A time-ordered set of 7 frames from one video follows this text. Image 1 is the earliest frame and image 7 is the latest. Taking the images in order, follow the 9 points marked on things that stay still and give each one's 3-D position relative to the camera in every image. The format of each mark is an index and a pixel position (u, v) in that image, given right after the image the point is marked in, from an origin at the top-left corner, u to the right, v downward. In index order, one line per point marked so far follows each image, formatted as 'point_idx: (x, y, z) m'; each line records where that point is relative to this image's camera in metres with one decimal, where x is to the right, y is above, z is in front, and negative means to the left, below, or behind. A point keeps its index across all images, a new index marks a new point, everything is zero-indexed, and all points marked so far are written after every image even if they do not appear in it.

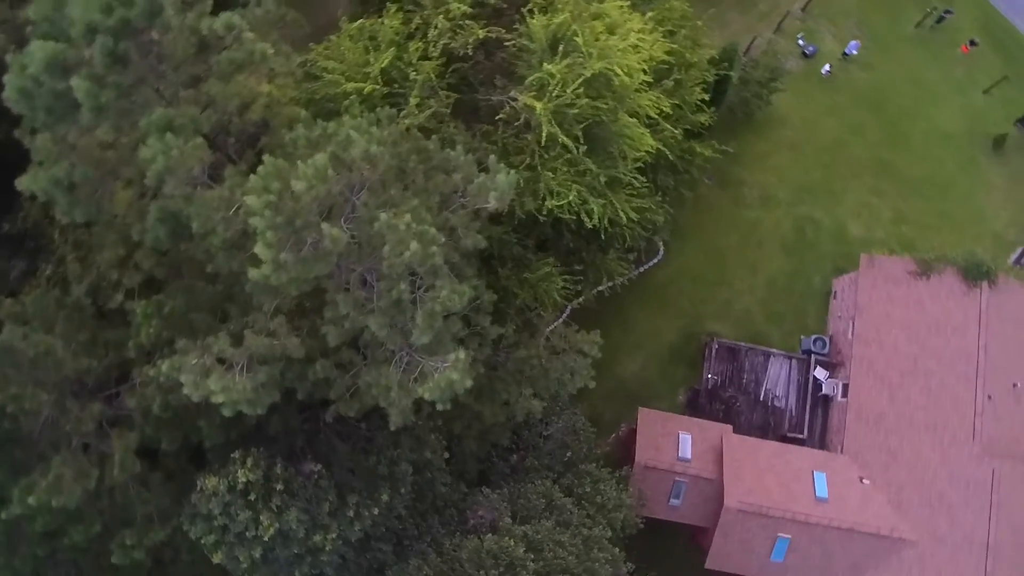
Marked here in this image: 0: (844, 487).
0: (+9.3, -5.6, +18.5) m
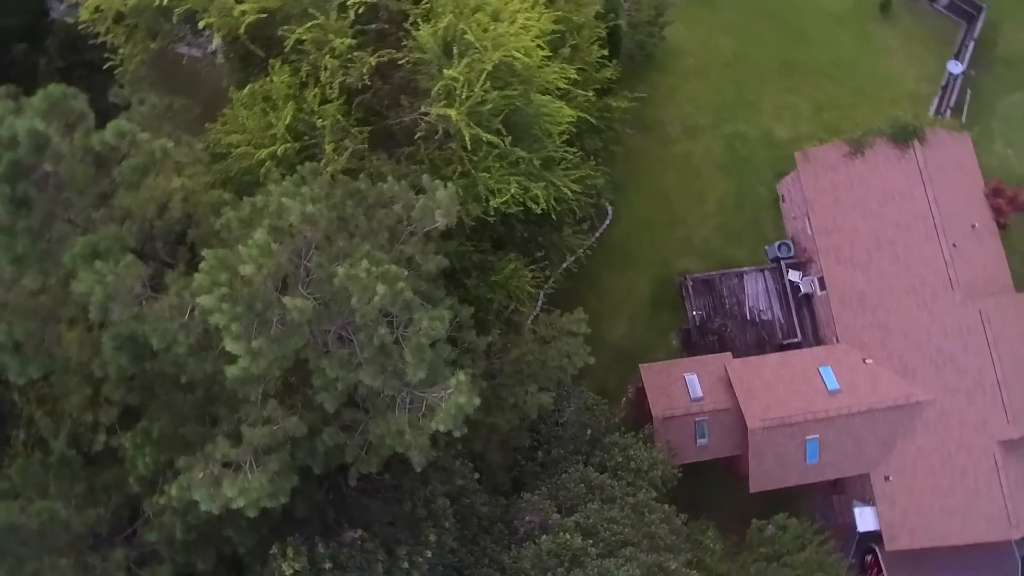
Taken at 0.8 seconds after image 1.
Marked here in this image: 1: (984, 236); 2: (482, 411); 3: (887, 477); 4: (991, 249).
0: (+9.7, -2.4, +19.0) m
1: (+14.1, +1.5, +19.8) m
2: (-0.5, -2.3, +12.6) m
3: (+10.6, -5.3, +18.8) m
4: (+14.3, +1.1, +19.8) m
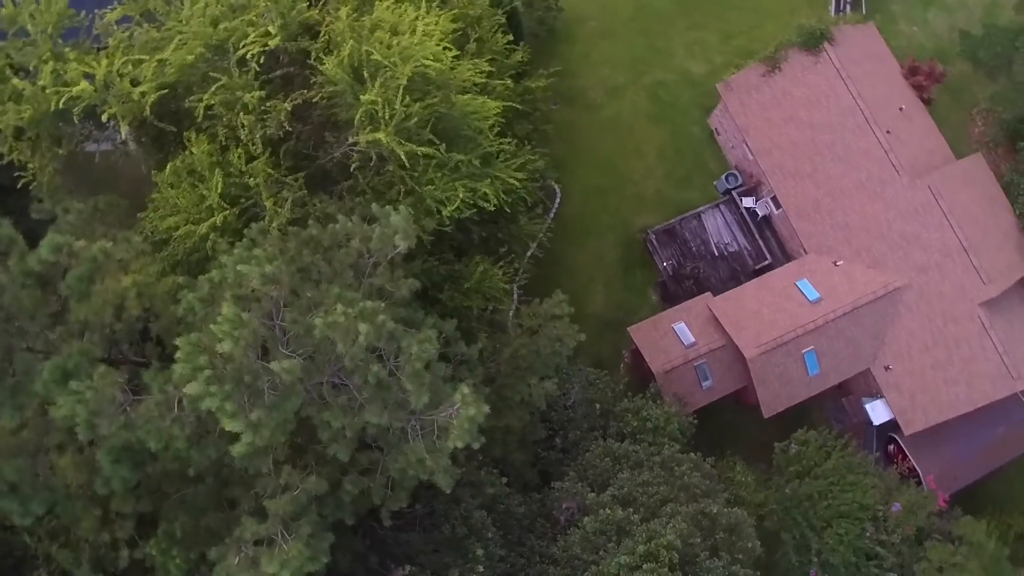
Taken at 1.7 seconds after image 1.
0: (+9.2, +0.3, +19.4) m
1: (+12.3, +5.3, +20.4) m
2: (-0.4, -2.4, +12.6) m
3: (+10.9, -2.3, +19.2) m
4: (+12.6, +5.0, +20.4) m
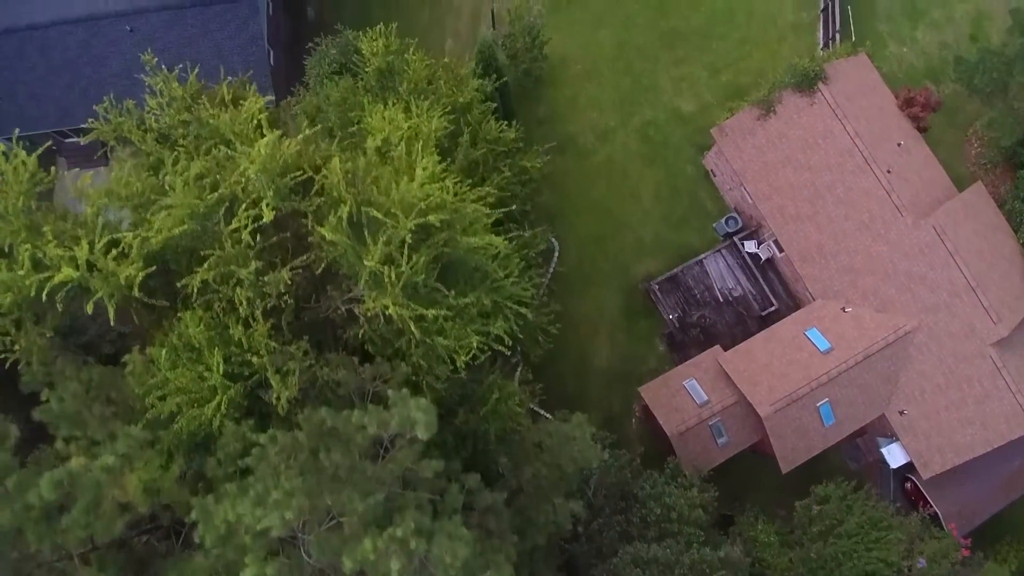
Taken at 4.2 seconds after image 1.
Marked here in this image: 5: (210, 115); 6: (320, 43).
0: (+9.3, -1.1, +19.1) m
1: (+12.0, +4.2, +20.0) m
2: (+0.1, -4.6, +12.2) m
3: (+11.2, -3.5, +19.1) m
4: (+12.3, +3.9, +20.0) m
5: (-6.1, +3.2, +13.5) m
6: (-5.8, +7.3, +19.9) m
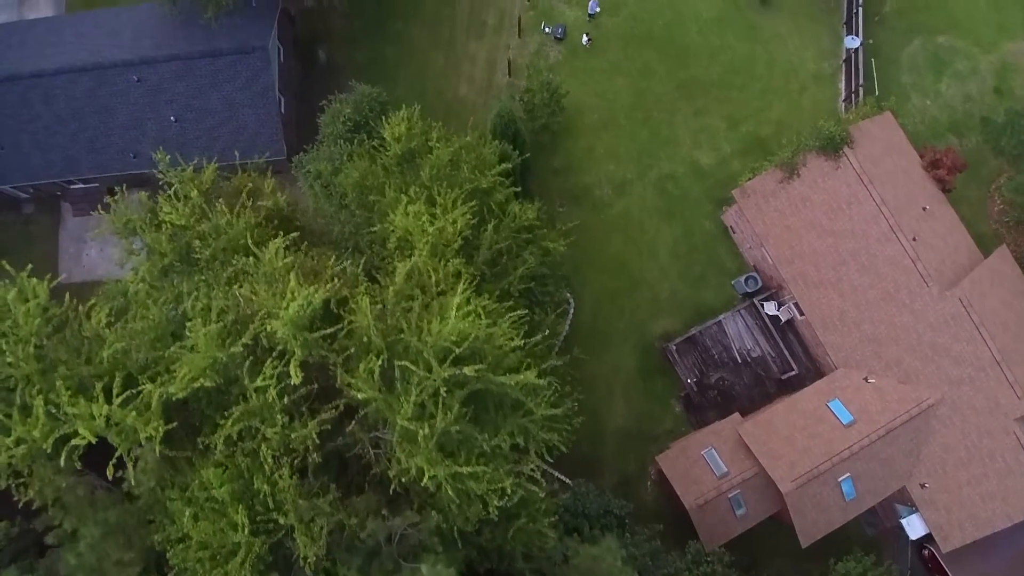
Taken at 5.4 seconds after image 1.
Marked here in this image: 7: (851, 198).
0: (+9.8, -3.1, +18.8) m
1: (+12.5, +2.2, +19.6) m
2: (+0.6, -6.6, +11.9) m
3: (+11.6, -5.5, +18.8) m
4: (+12.9, +1.9, +19.6) m
5: (-5.6, +1.2, +13.1) m
6: (-5.2, +5.5, +19.3) m
7: (+9.8, +2.6, +19.2) m
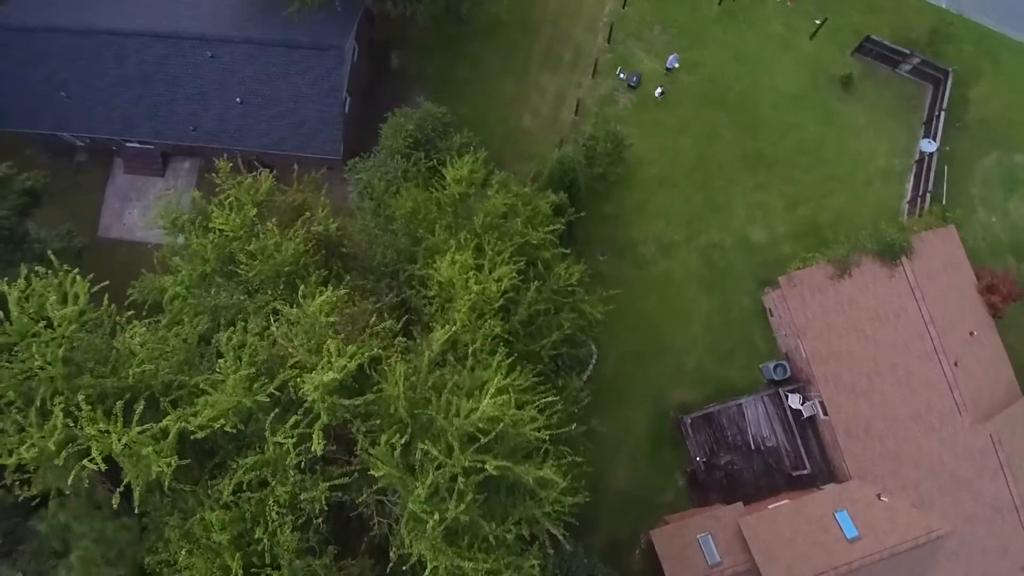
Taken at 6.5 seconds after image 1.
0: (+9.8, -6.2, +18.3) m
1: (+13.5, -1.5, +19.0) m
2: (-0.1, -7.9, +11.7) m
3: (+11.1, -8.9, +18.3) m
4: (+13.7, -1.9, +19.0) m
5: (-4.6, +1.0, +13.0) m
6: (-3.3, +5.1, +19.2) m
7: (+10.9, -0.6, +18.7) m
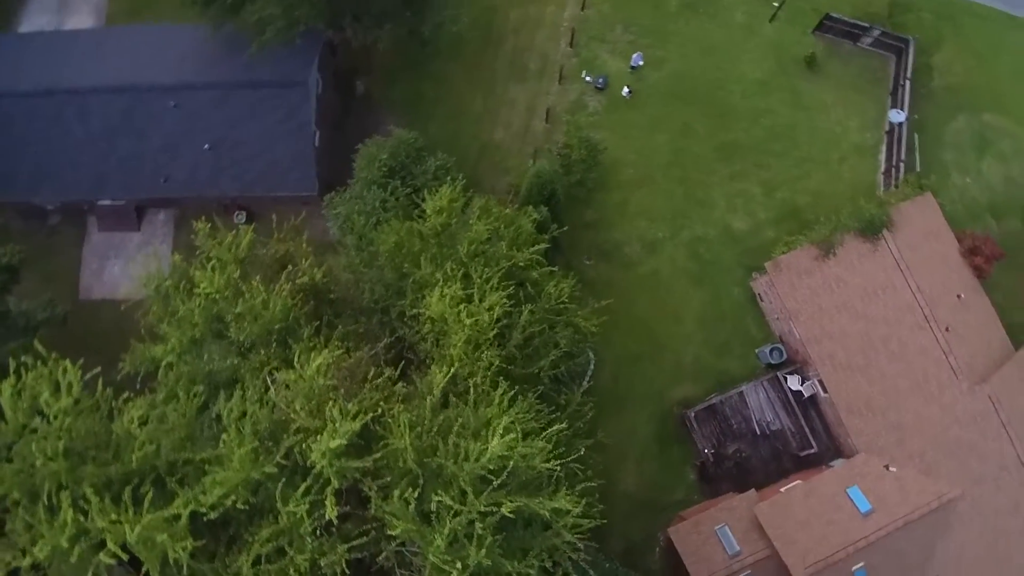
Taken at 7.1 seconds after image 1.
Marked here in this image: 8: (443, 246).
0: (+10.2, -5.5, +18.5) m
1: (+13.3, -0.5, +19.3) m
2: (+0.7, -8.4, +11.7) m
3: (+11.8, -8.1, +18.5) m
4: (+13.6, -0.8, +19.3) m
5: (-4.8, -0.1, +12.9) m
6: (-4.1, +4.2, +19.1) m
7: (+10.6, +0.1, +18.9) m
8: (-1.5, +0.9, +14.2) m
